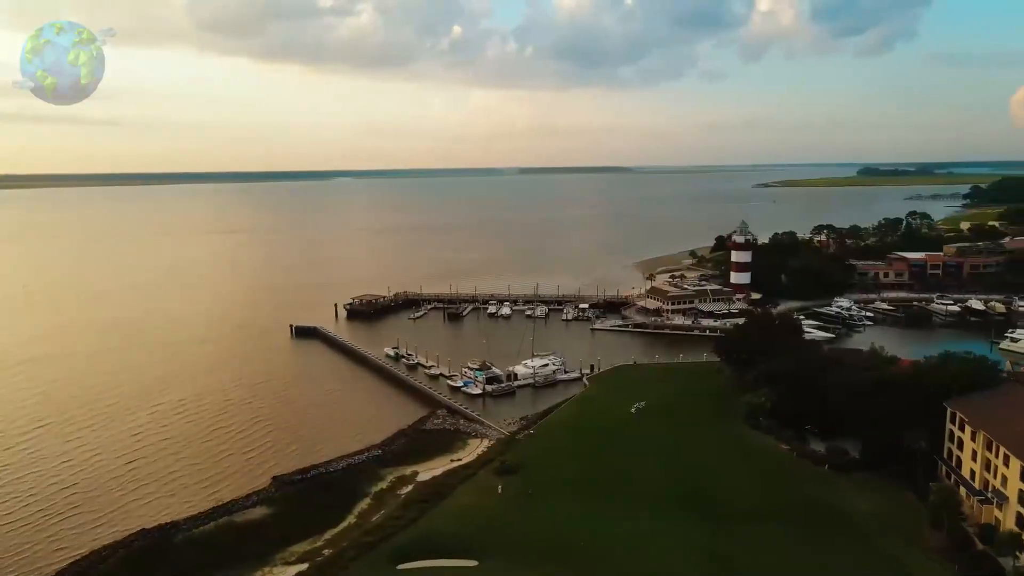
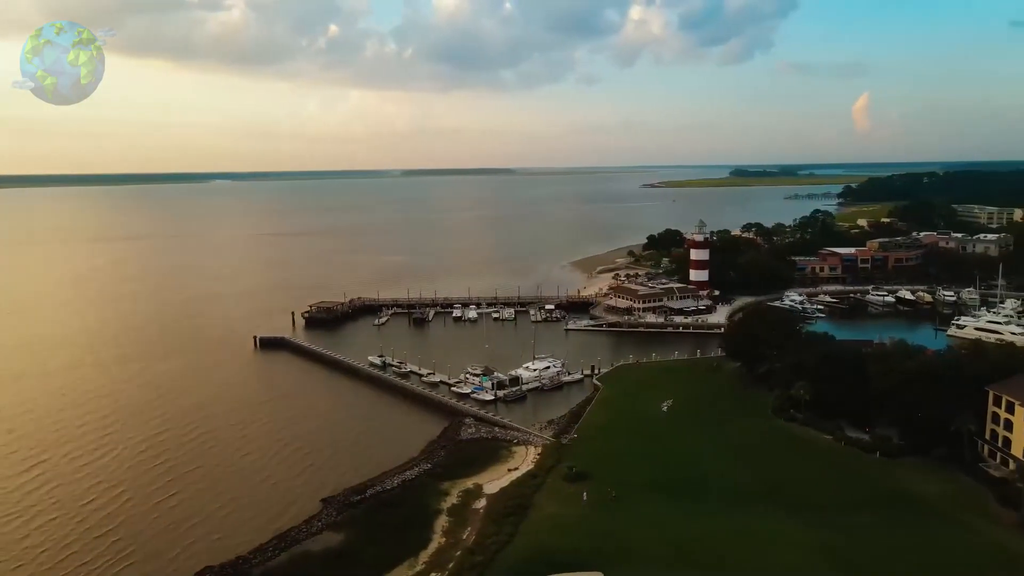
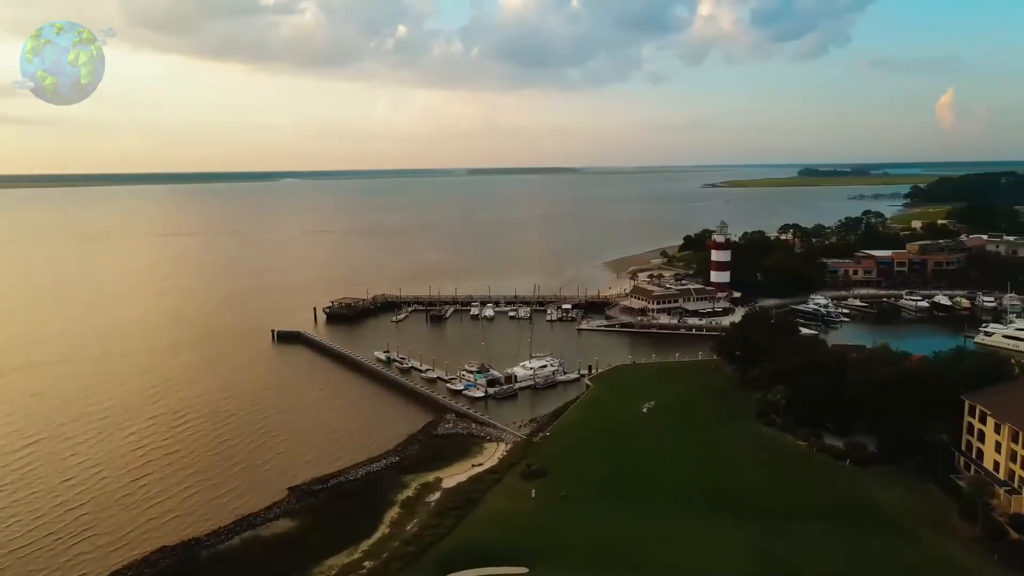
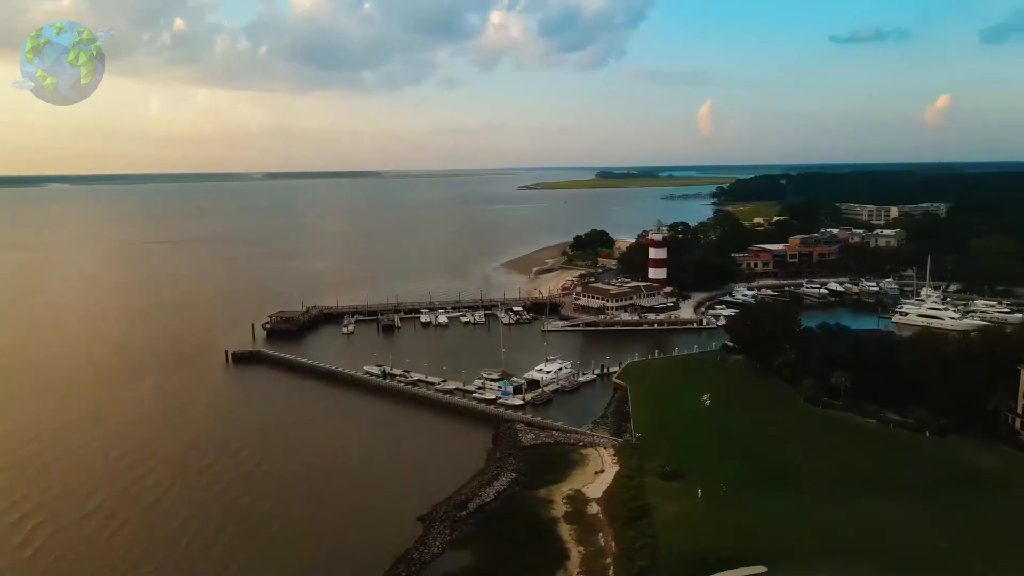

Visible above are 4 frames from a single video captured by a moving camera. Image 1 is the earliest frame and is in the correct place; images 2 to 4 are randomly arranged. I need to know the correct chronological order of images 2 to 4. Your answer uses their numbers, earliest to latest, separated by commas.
3, 2, 4
